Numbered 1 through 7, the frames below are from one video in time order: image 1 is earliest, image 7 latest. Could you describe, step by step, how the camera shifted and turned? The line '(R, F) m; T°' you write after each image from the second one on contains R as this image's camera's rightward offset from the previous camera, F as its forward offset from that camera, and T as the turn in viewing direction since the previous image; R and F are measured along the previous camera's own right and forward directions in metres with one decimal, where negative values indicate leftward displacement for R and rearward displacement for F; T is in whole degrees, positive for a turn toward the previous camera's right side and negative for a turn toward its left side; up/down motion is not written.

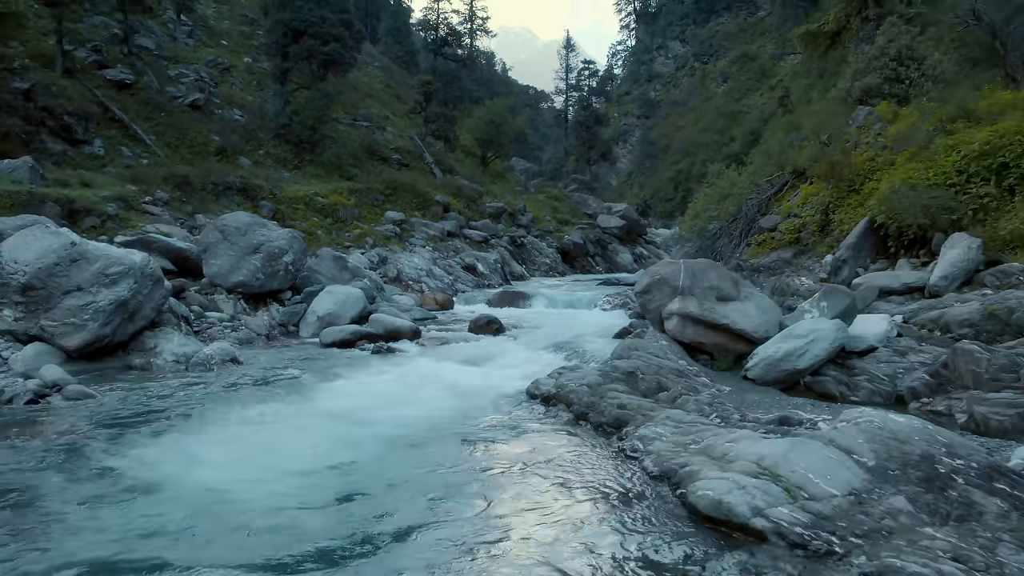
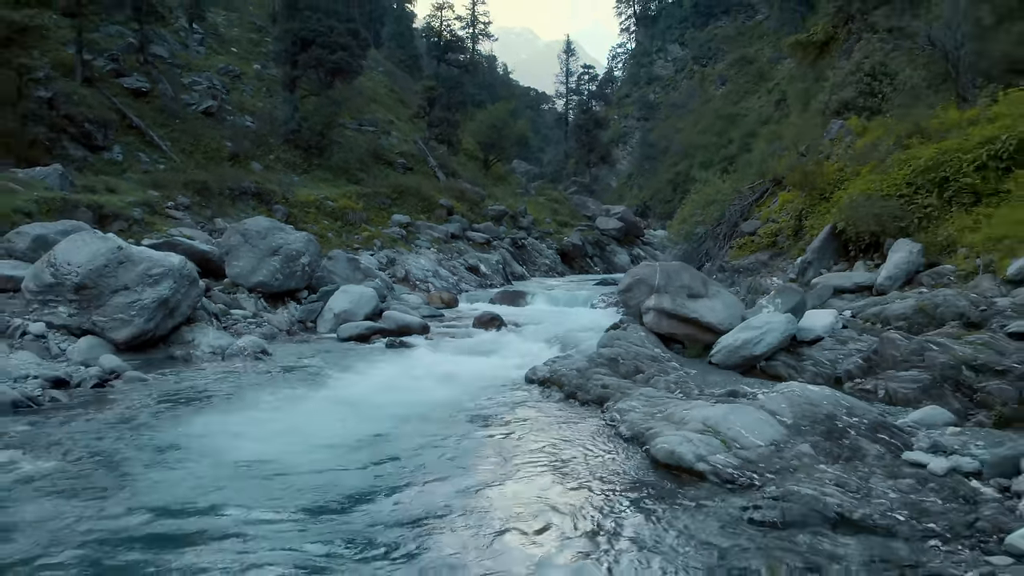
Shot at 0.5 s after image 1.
(0.0, -1.1) m; 0°
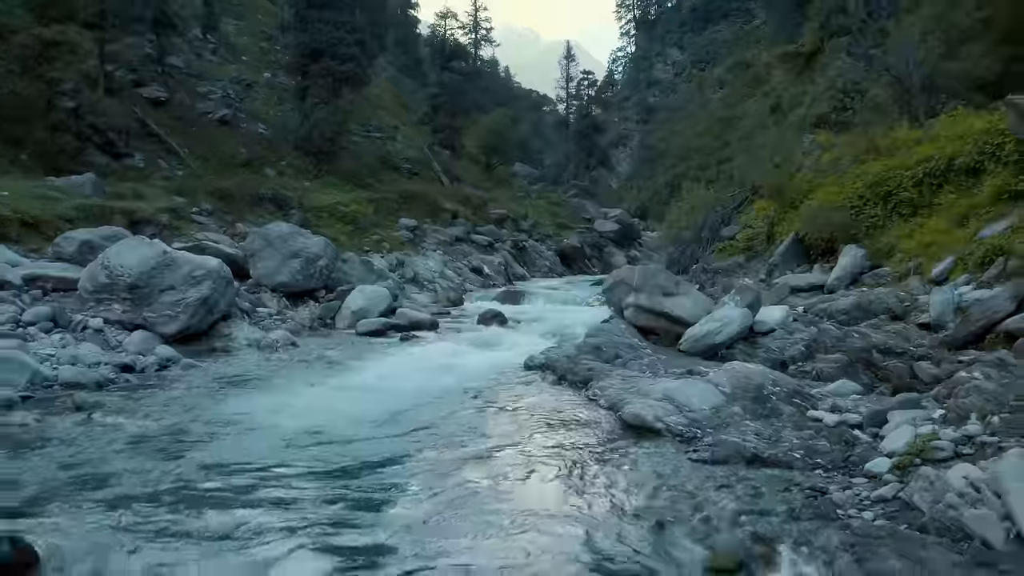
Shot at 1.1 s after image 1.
(0.0, -1.3) m; 0°
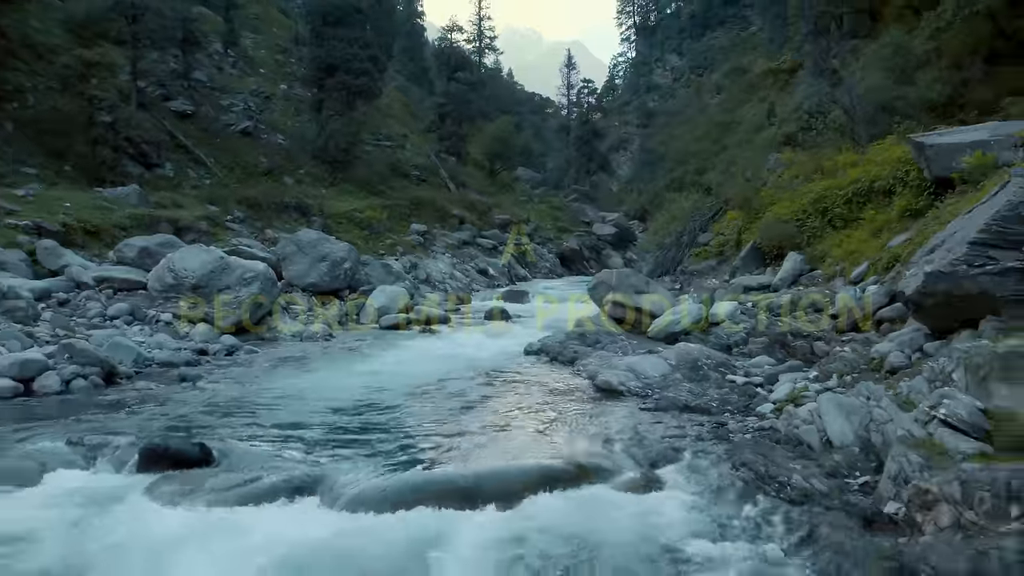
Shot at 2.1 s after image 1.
(0.0, -2.1) m; 0°
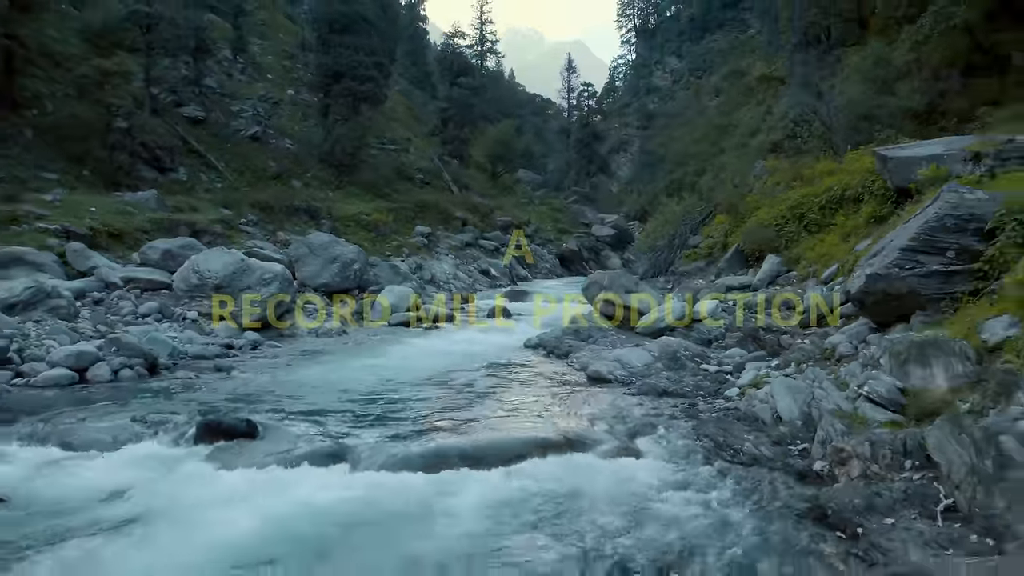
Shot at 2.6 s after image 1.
(0.0, -1.0) m; 0°
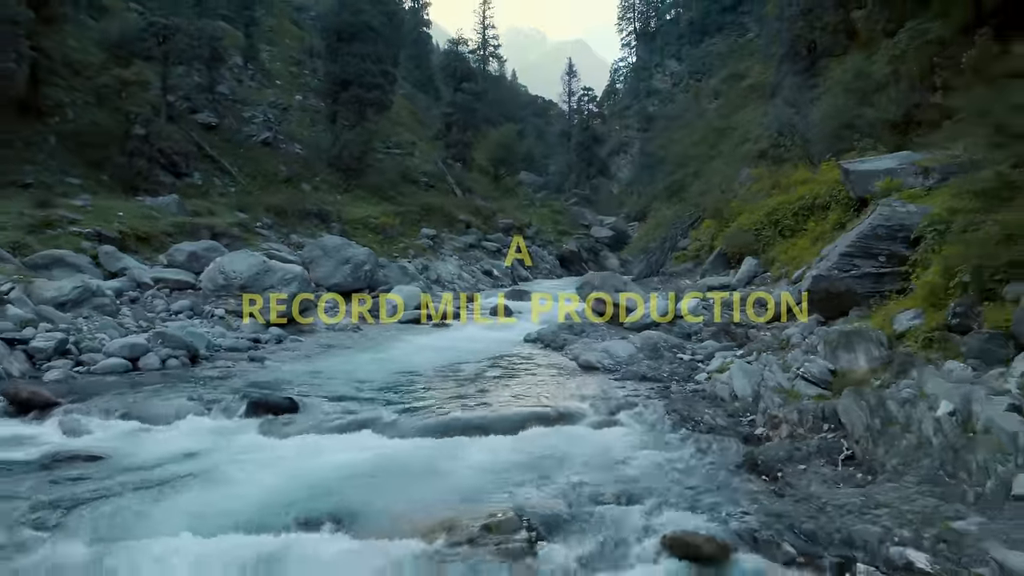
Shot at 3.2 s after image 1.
(0.0, -1.3) m; 0°
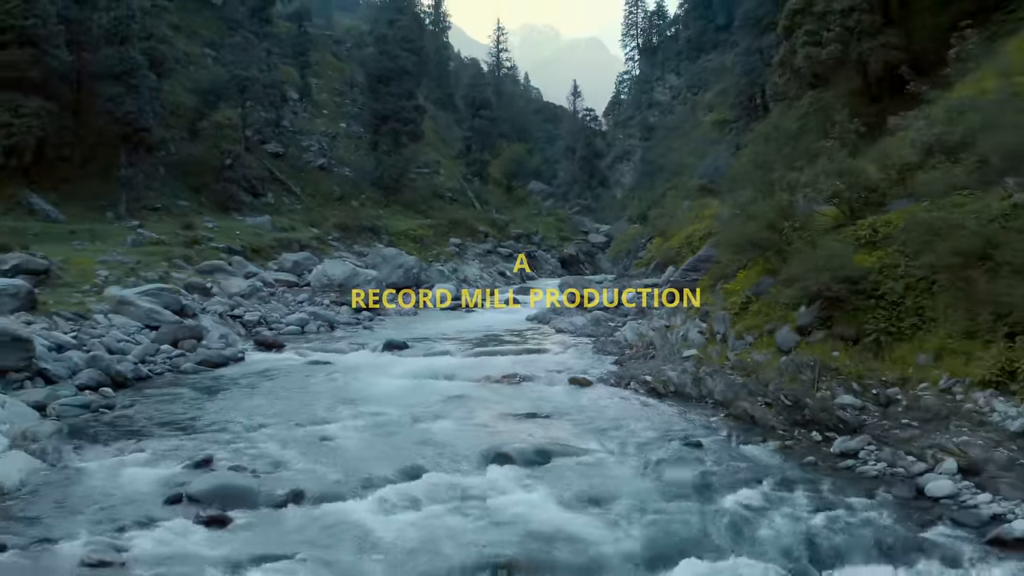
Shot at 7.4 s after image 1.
(+0.2, -8.0) m; -1°
